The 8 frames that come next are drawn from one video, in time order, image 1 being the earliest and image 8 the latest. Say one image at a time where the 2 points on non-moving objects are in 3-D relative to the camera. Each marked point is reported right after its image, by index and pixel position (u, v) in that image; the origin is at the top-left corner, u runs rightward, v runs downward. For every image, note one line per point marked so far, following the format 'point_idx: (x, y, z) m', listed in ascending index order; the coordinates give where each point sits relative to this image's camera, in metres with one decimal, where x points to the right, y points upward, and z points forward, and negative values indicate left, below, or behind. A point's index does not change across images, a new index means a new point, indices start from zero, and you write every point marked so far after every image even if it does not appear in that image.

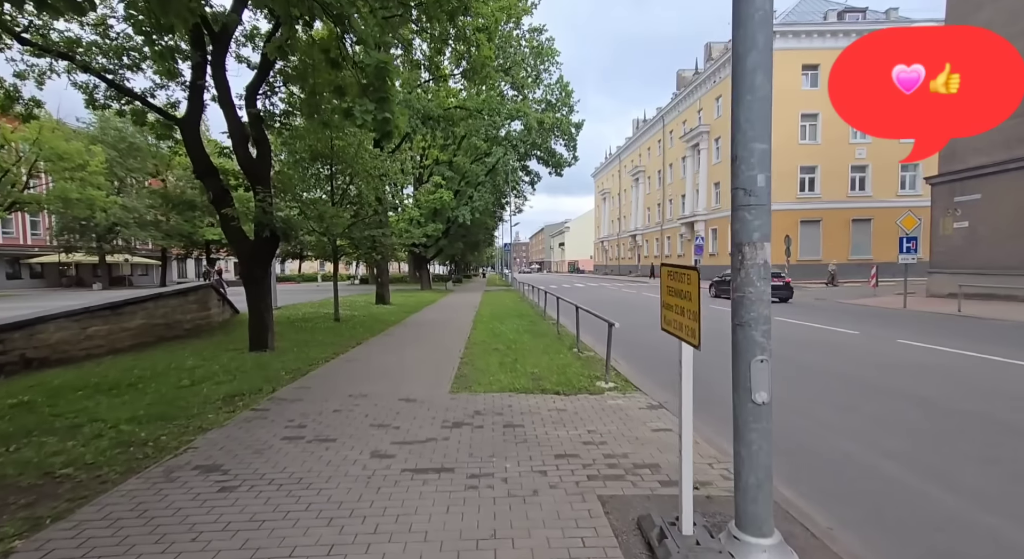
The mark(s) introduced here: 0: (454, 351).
0: (-1.1, -1.3, +9.0) m
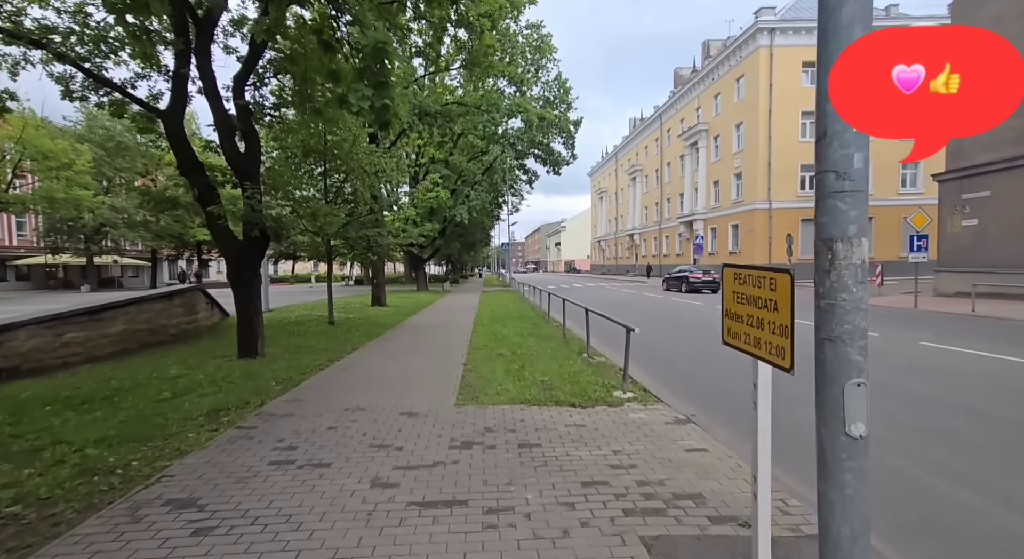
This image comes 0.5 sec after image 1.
0: (-1.0, -1.3, +8.5) m
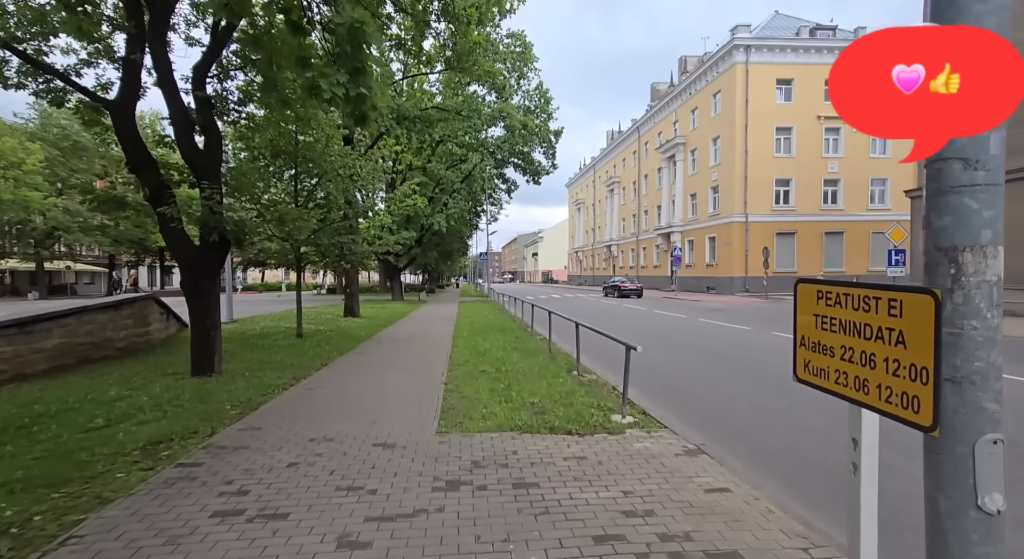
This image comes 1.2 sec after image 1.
0: (-1.2, -1.5, +7.8) m
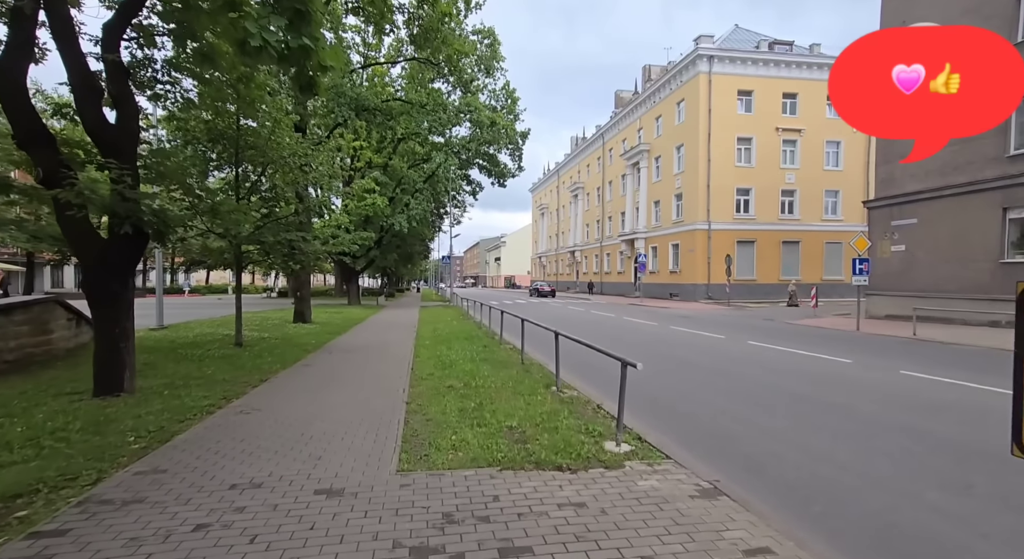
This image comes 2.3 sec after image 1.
0: (-1.6, -1.6, +6.8) m
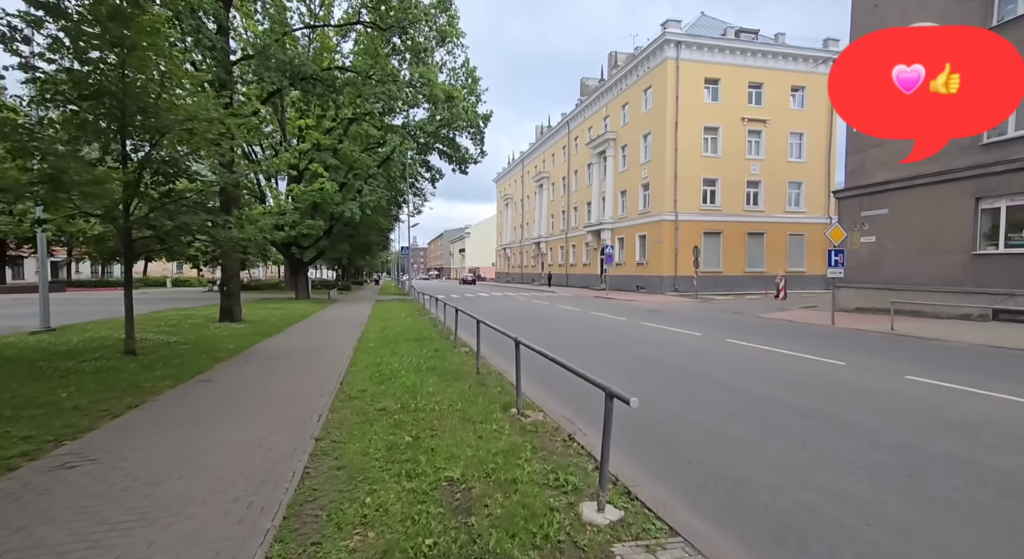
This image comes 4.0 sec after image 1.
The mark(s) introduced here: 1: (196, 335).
0: (-2.2, -1.5, +5.2) m
1: (-7.4, -1.3, +11.5) m
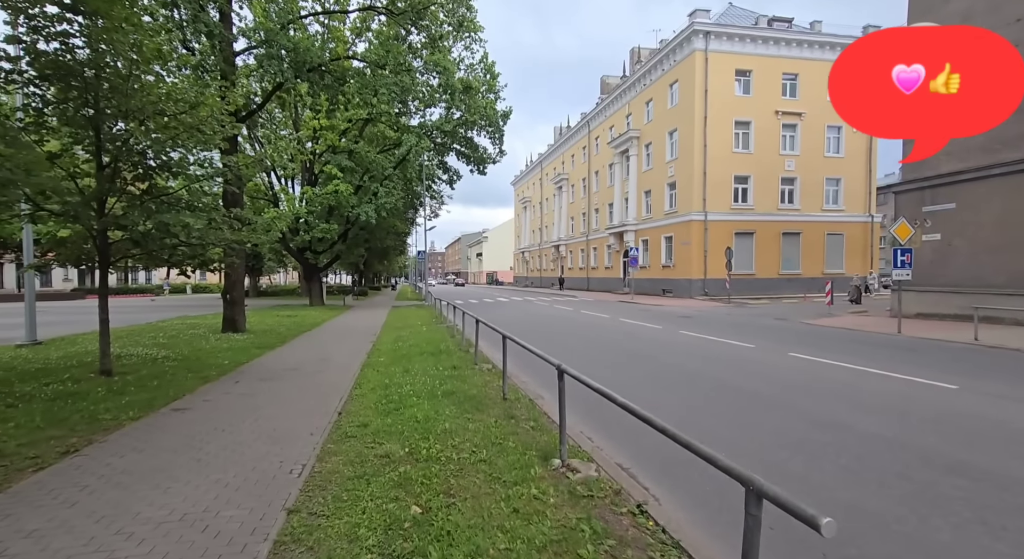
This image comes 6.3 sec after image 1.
0: (-1.8, -1.6, +4.0) m
1: (-6.8, -1.5, +10.4) m
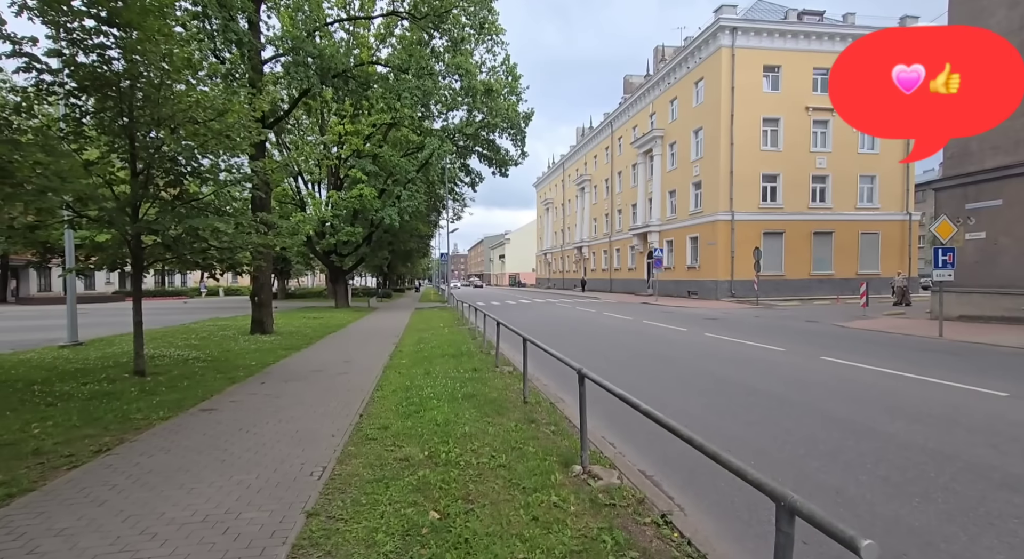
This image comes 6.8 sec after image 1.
0: (-1.7, -1.6, +4.0) m
1: (-6.3, -1.5, +10.7) m
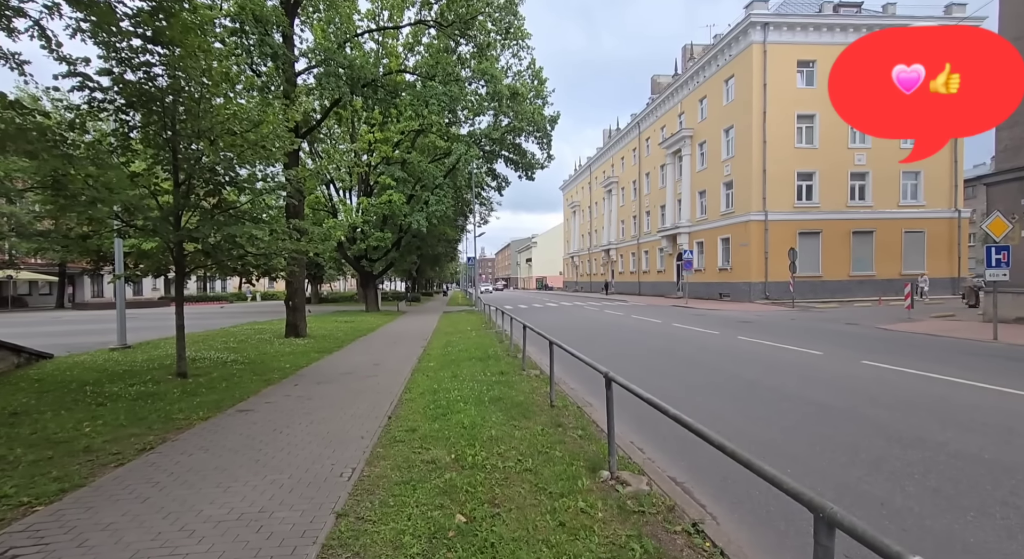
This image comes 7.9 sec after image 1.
0: (-1.5, -1.6, +4.1) m
1: (-5.7, -1.6, +11.0) m
